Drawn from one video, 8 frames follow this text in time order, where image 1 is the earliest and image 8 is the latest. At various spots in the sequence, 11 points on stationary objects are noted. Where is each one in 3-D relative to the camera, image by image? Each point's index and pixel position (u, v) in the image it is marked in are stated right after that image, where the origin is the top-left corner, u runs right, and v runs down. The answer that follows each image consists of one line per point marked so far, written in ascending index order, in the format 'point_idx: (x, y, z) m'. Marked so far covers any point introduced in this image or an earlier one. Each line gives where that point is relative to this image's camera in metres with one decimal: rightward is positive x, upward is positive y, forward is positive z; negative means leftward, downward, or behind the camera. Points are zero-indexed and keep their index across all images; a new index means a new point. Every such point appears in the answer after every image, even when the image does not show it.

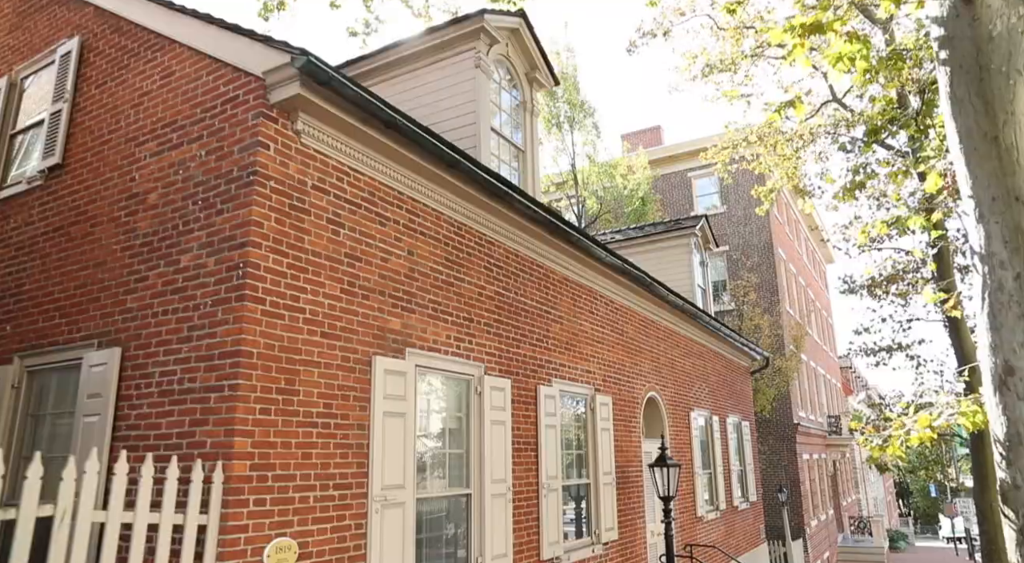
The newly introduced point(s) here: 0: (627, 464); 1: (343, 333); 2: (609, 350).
0: (+1.6, -2.5, +9.1) m
1: (-1.3, -0.4, +5.0) m
2: (+1.3, -0.9, +9.1) m
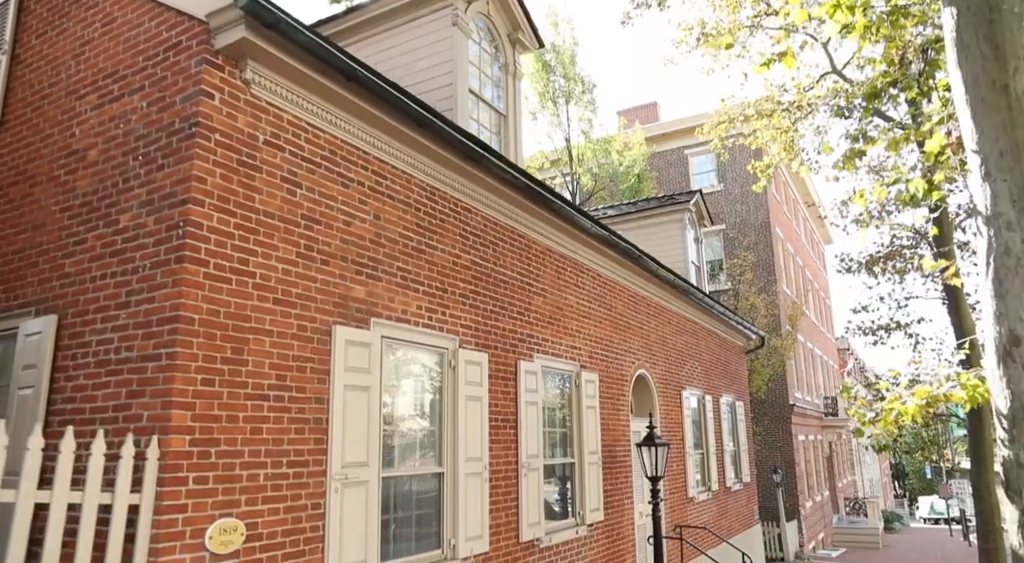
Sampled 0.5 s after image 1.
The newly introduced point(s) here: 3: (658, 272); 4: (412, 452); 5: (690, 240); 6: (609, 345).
0: (+1.4, -2.1, +8.8) m
1: (-1.5, -0.1, +4.7) m
2: (+1.1, -0.6, +8.8) m
3: (+2.2, +0.1, +10.2) m
4: (-0.8, -1.4, +5.6) m
5: (+3.8, +0.9, +14.2) m
6: (+1.3, -0.9, +9.0) m
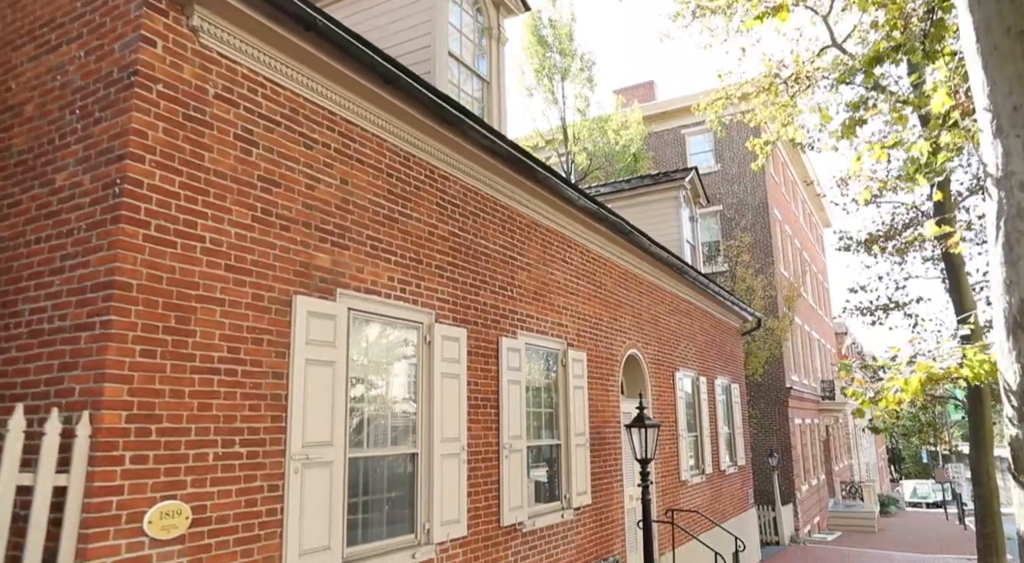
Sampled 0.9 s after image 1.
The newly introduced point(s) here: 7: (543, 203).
0: (+1.2, -1.8, +8.5) m
1: (-1.7, +0.1, +4.3) m
2: (+0.9, -0.3, +8.4) m
3: (+2.0, +0.5, +9.9) m
4: (-1.0, -1.2, +5.3) m
5: (+3.6, +1.3, +13.9) m
6: (+1.1, -0.6, +8.7) m
7: (+0.4, +0.9, +7.6) m
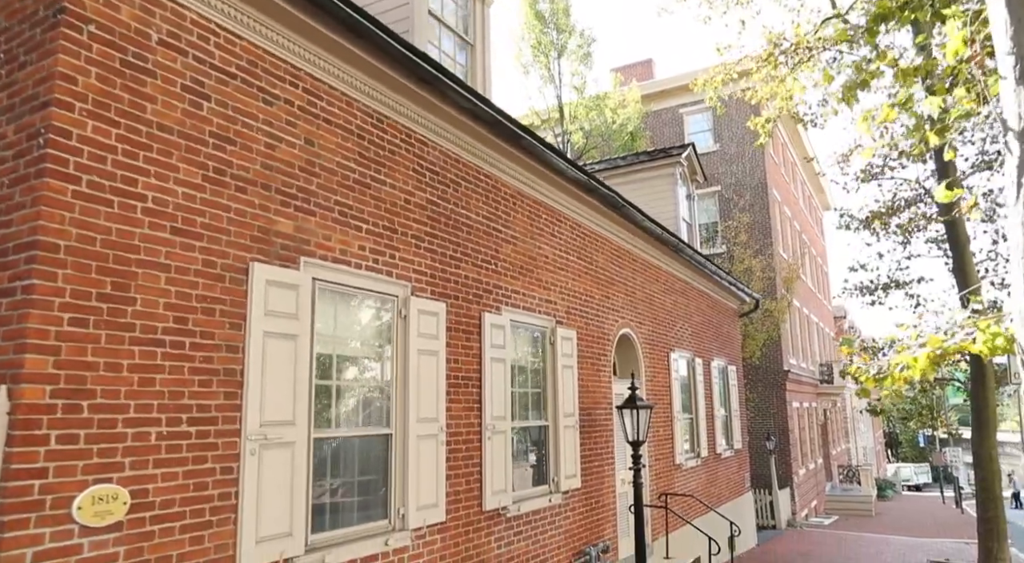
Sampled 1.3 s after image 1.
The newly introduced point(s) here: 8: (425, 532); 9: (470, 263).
0: (+1.0, -1.5, +8.2) m
1: (-1.8, +0.3, +4.0) m
2: (+0.7, 0.0, +8.1) m
3: (+1.9, +0.8, +9.5) m
4: (-1.2, -1.0, +4.9) m
5: (+3.4, +1.7, +13.5) m
6: (+1.0, -0.2, +8.4) m
7: (+0.2, +1.2, +7.3) m
8: (-0.7, -2.0, +5.2) m
9: (-0.4, +0.2, +6.2) m
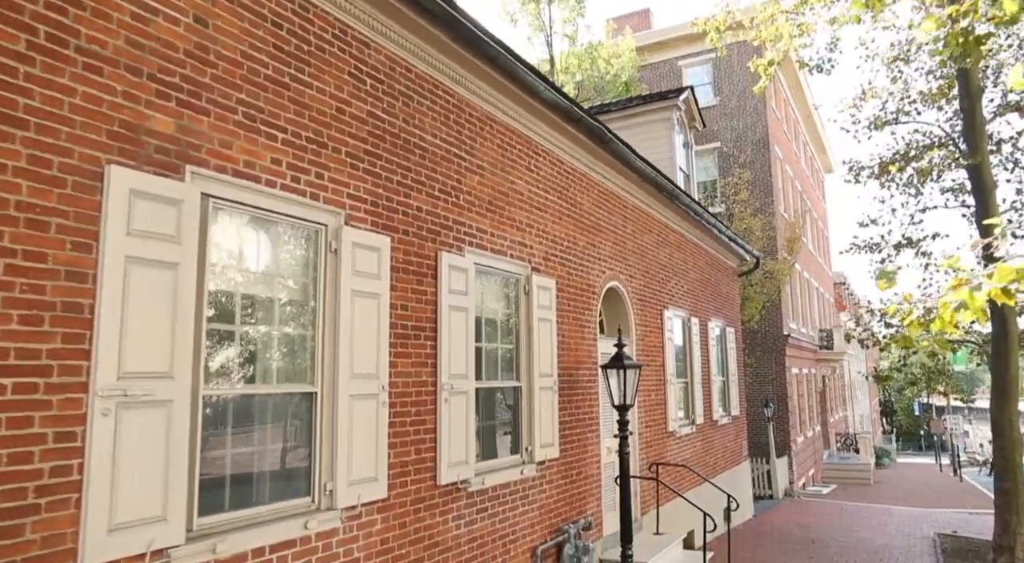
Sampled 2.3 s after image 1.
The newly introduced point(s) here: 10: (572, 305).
0: (+0.7, -0.9, +7.2) m
1: (-2.1, +0.7, +2.9) m
2: (+0.4, +0.6, +7.1) m
3: (+1.6, +1.5, +8.5) m
4: (-1.5, -0.5, +3.9) m
5: (+3.1, +2.6, +12.4) m
6: (+0.7, +0.4, +7.4) m
7: (-0.1, +1.7, +6.2) m
8: (-1.0, -1.5, +4.3) m
9: (-0.7, +0.7, +5.2) m
10: (+0.7, -0.3, +7.3) m
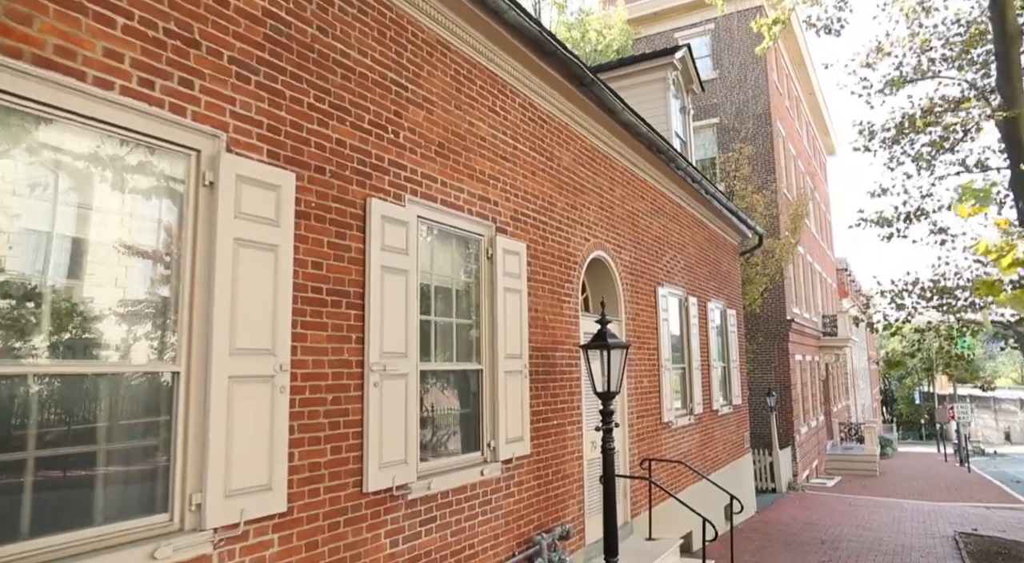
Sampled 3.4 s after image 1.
0: (+0.4, -0.6, +6.2) m
1: (-2.4, +1.0, +1.8) m
2: (+0.1, +0.9, +6.0) m
3: (+1.2, +1.8, +7.4) m
4: (-1.8, -0.2, +2.9) m
5: (+2.7, +2.9, +11.3) m
6: (+0.3, +0.7, +6.3) m
7: (-0.4, +2.0, +5.1) m
8: (-1.3, -1.2, +3.2) m
9: (-1.0, +1.0, +4.1) m
10: (+0.3, +0.1, +6.2) m
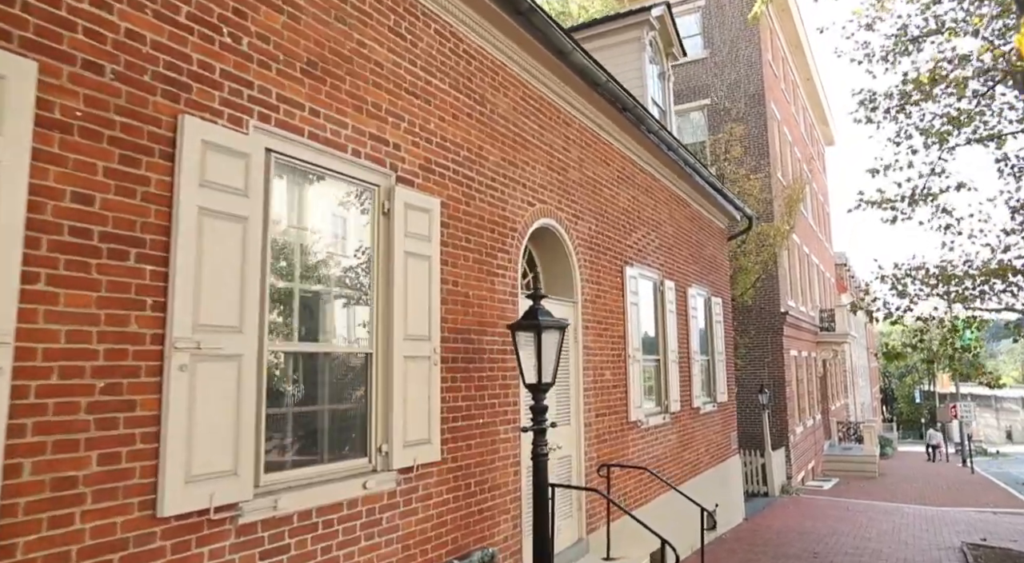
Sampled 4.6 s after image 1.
0: (-0.2, -0.4, +5.1) m
1: (-3.0, +1.2, +0.7) m
2: (-0.5, +1.2, +4.9) m
3: (+0.6, +2.1, +6.3) m
4: (-2.4, 0.0, +1.8) m
5: (+2.1, +3.2, +10.2) m
6: (-0.3, +0.9, +5.2) m
7: (-1.0, +2.3, +4.0) m
8: (-1.9, -1.0, +2.1) m
9: (-1.6, +1.2, +3.0) m
10: (-0.3, +0.3, +5.1) m
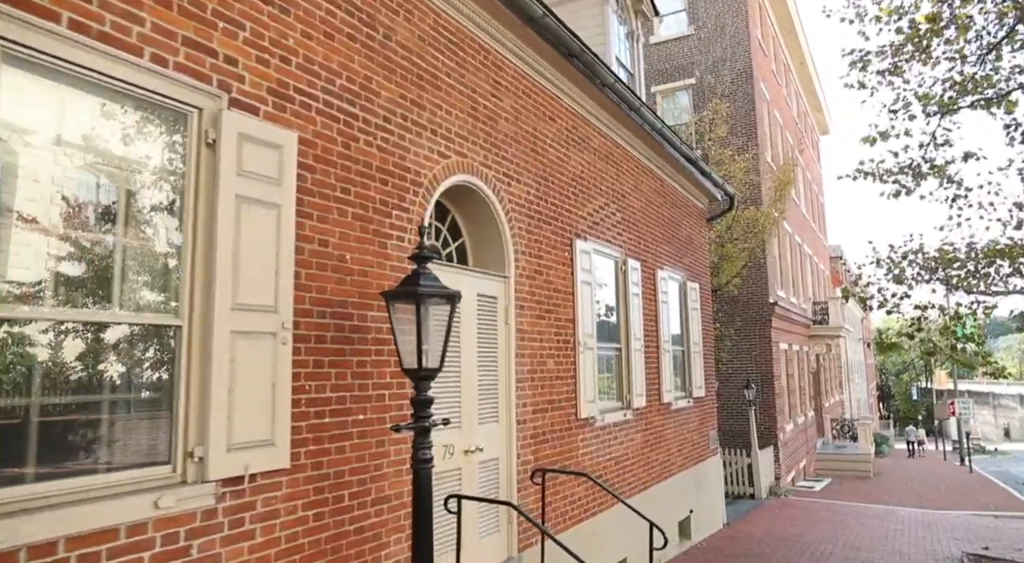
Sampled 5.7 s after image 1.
0: (-0.9, -0.1, +4.0) m
1: (-3.7, +1.4, -0.3) m
2: (-1.2, +1.4, +3.9) m
3: (-0.1, +2.3, +5.2) m
4: (-3.1, +0.2, +0.7) m
5: (+1.5, +3.4, +9.2) m
6: (-1.0, +1.2, +4.2) m
7: (-1.7, +2.5, +3.0) m
8: (-2.6, -0.7, +1.1) m
9: (-2.3, +1.4, +2.0) m
10: (-1.0, +0.5, +4.1) m
